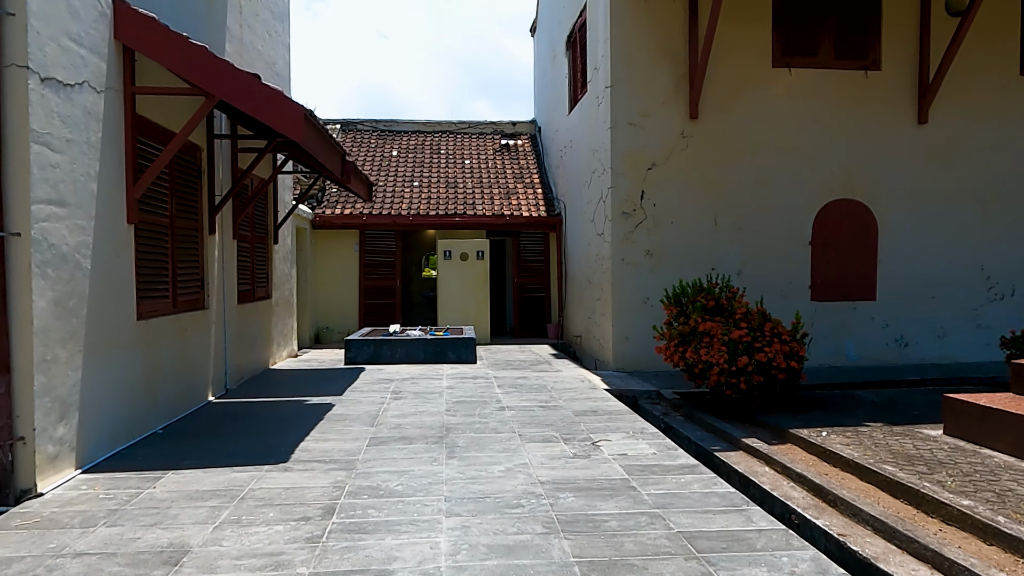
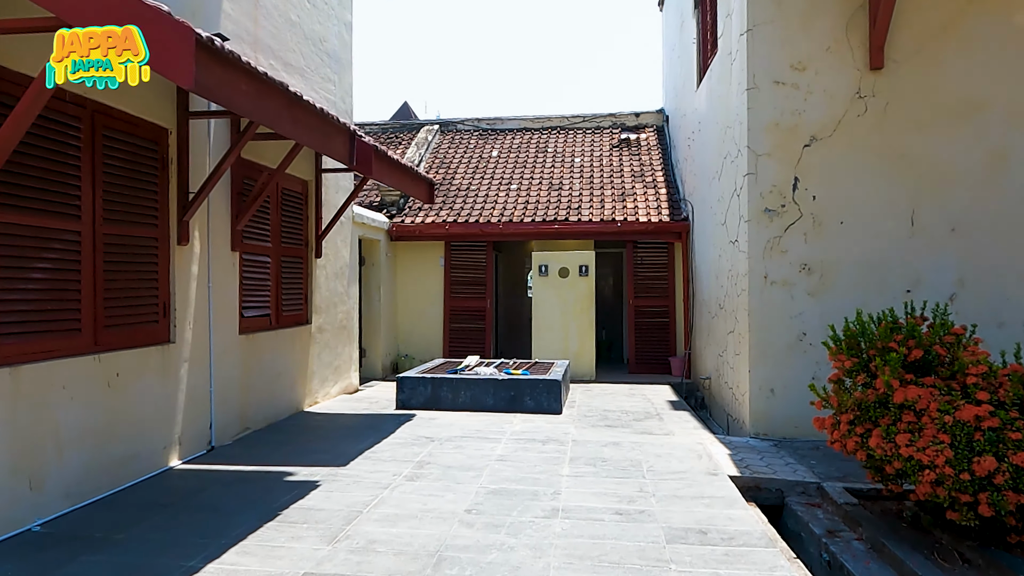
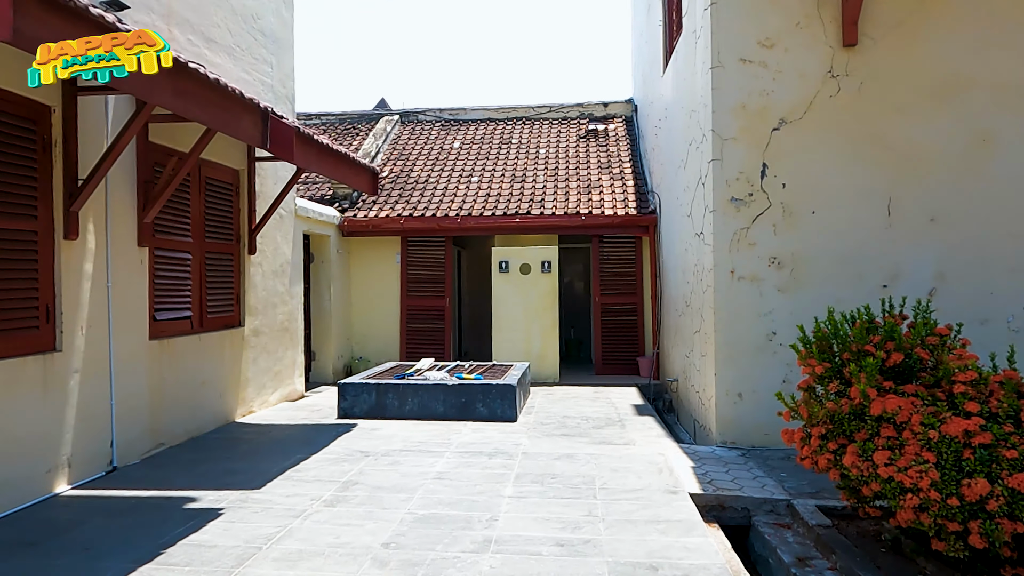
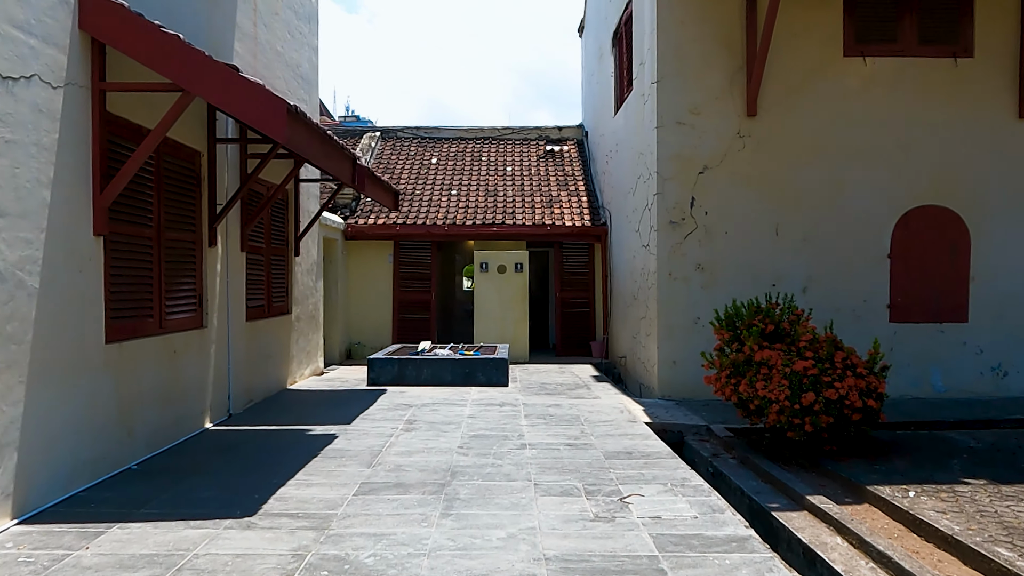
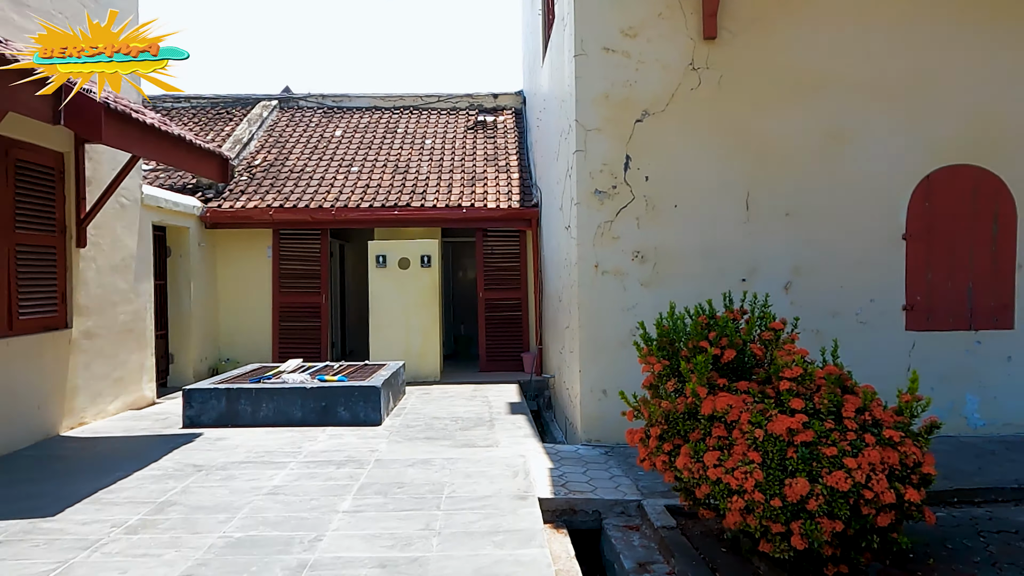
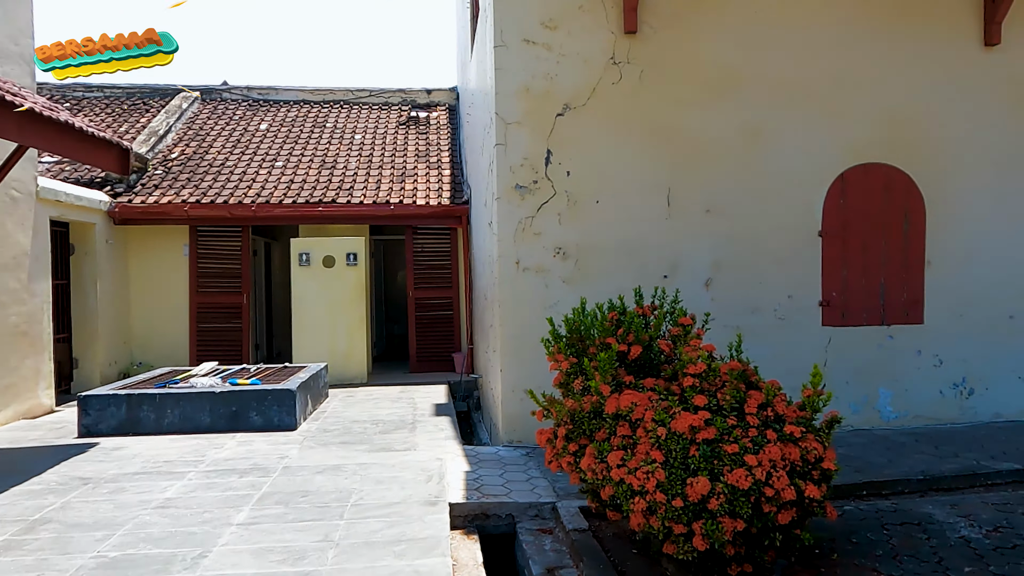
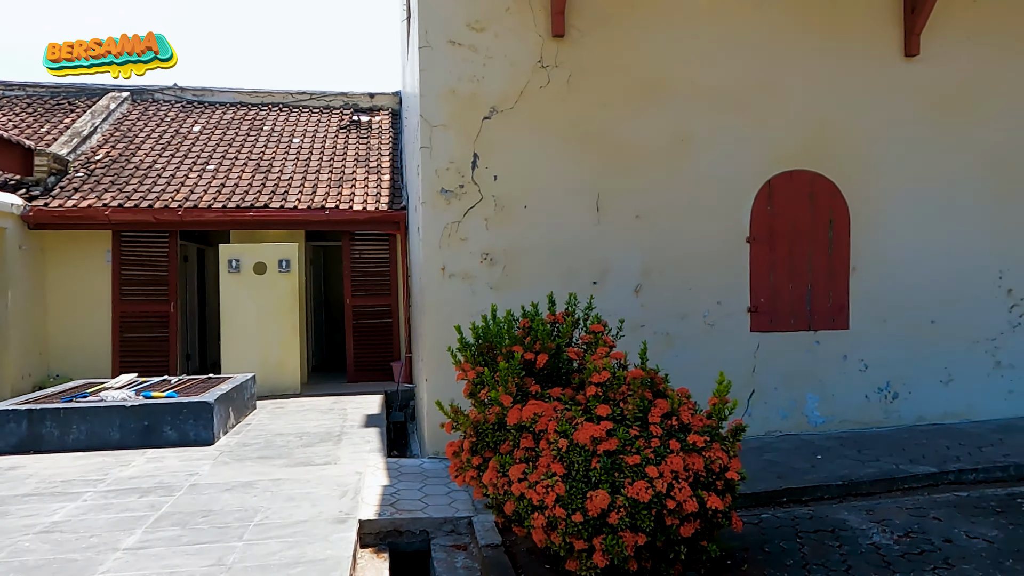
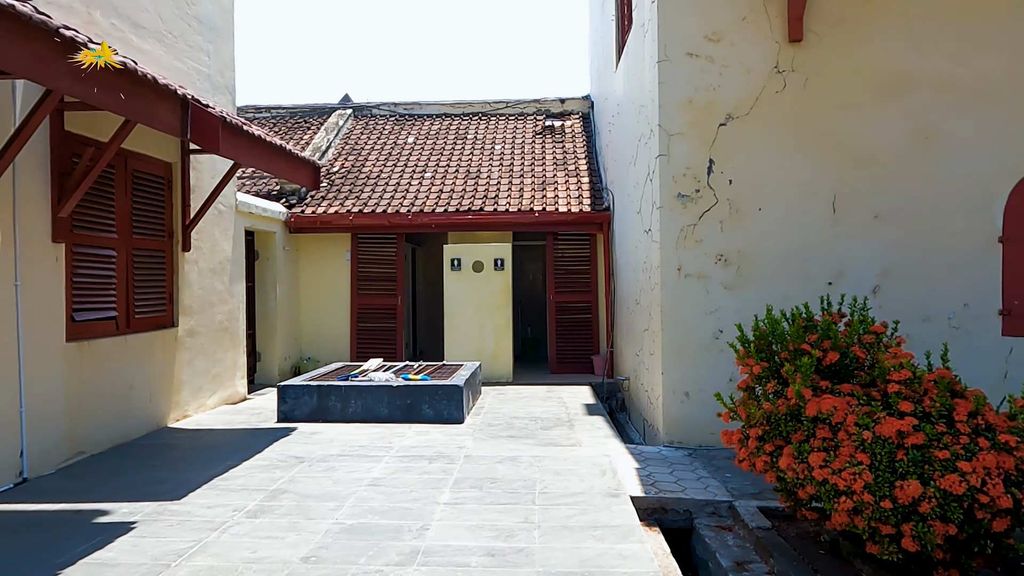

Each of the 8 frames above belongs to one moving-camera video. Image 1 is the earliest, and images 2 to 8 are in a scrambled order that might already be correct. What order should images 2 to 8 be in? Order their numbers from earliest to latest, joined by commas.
4, 2, 3, 8, 5, 6, 7
